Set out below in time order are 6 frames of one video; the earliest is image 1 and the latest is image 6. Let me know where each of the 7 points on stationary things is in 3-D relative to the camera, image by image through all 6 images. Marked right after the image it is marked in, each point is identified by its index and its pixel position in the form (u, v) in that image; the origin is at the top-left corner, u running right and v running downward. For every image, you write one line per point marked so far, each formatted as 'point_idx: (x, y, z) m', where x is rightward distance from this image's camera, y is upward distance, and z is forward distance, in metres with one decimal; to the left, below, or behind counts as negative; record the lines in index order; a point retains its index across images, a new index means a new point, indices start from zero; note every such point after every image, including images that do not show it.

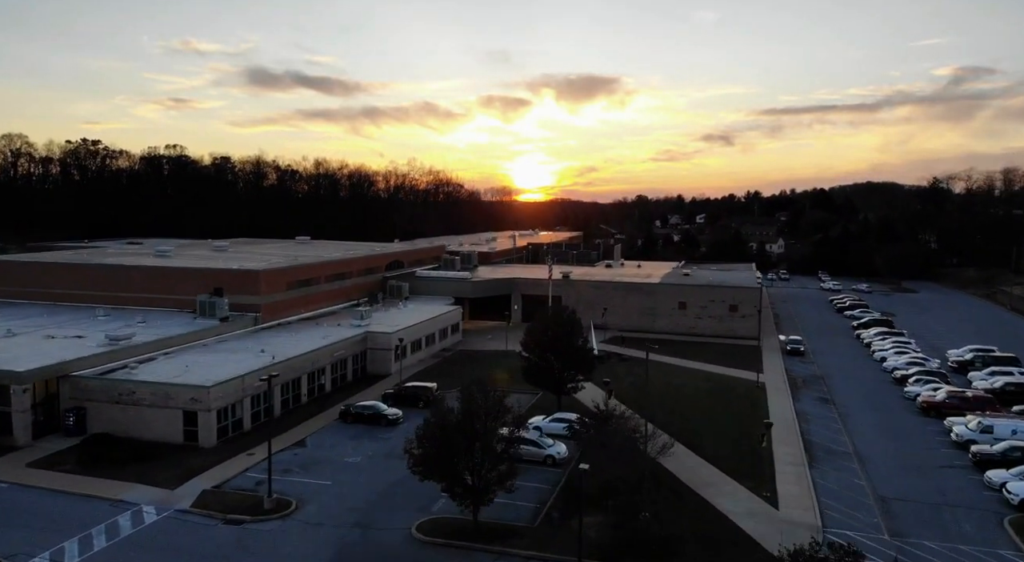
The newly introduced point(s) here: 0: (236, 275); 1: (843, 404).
0: (-8.0, +0.1, +19.9) m
1: (+8.1, -3.1, +17.0) m
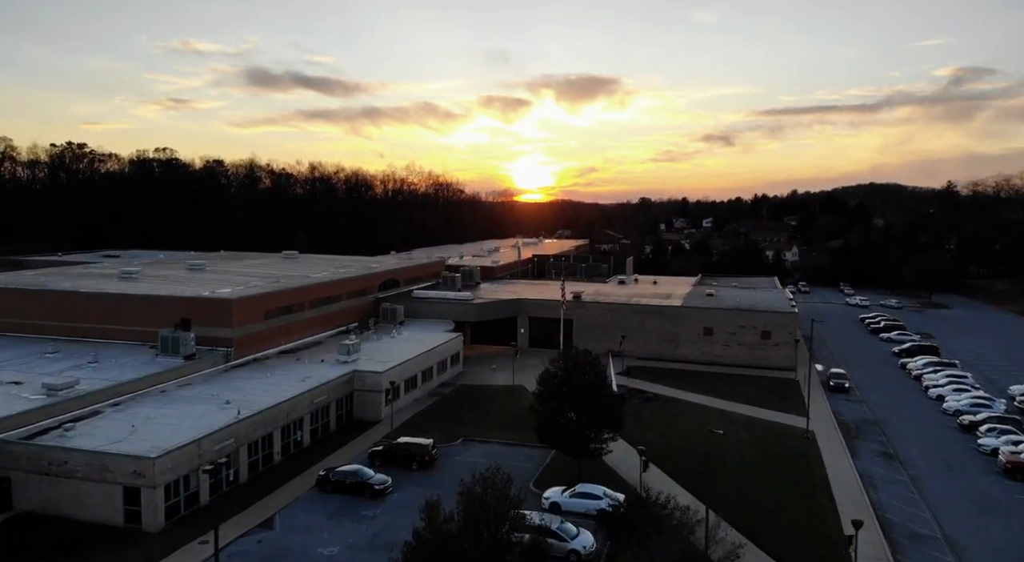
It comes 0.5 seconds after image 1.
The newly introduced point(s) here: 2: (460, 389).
0: (-7.8, -0.6, +17.4) m
1: (+8.4, -3.8, +14.5) m
2: (-1.4, -3.0, +19.3) m
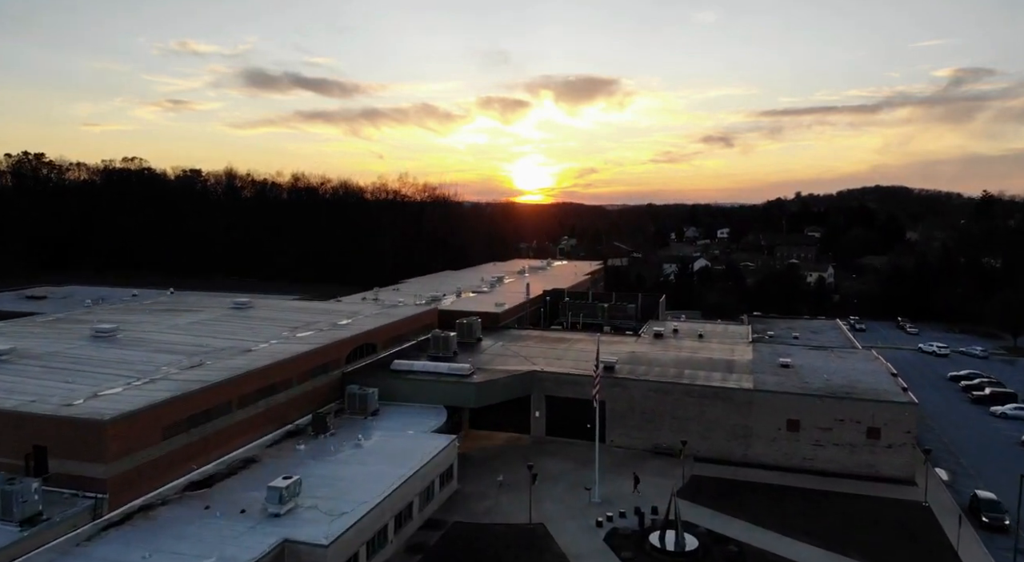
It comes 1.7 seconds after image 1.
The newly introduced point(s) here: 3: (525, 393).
0: (-7.4, -2.4, +11.4) m
1: (+8.7, -5.6, +8.6) m
2: (-1.1, -4.8, +13.3) m
3: (+0.3, -3.0, +18.3) m
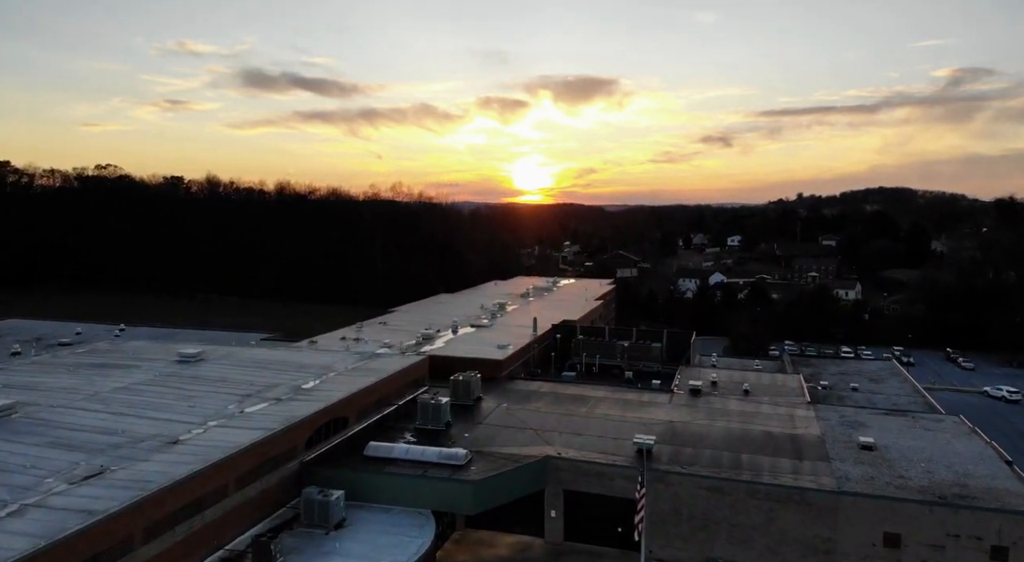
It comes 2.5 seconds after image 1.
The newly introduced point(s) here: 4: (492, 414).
0: (-7.2, -3.7, +7.4) m
1: (+8.9, -6.9, +4.6) m
2: (-0.9, -6.1, +9.3) m
3: (+0.5, -4.3, +14.2) m
4: (-0.5, -3.4, +17.4) m
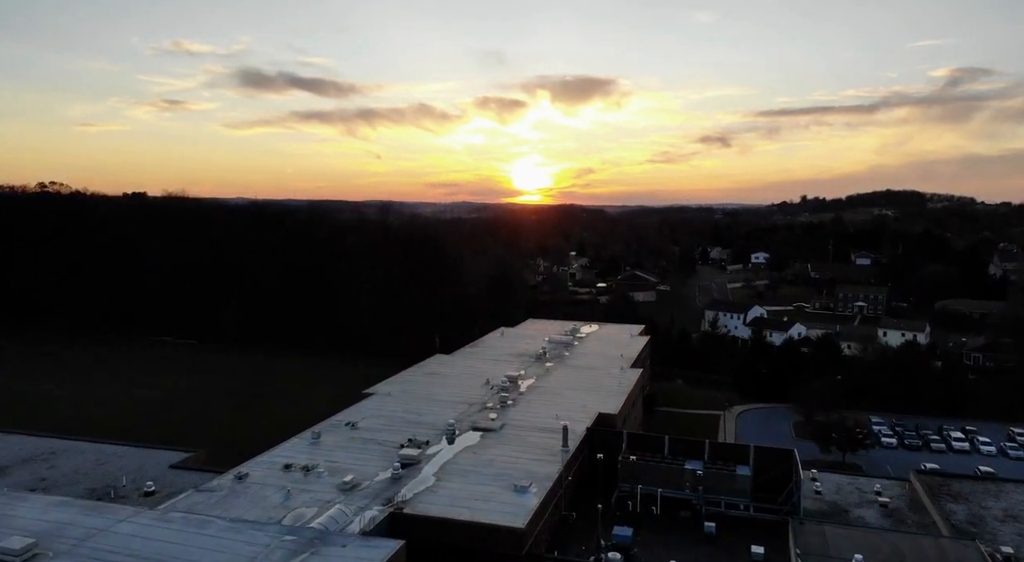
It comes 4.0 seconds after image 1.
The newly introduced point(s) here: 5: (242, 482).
0: (-6.7, -6.2, -0.1) m
1: (+9.5, -9.4, -2.9) m
2: (-0.4, -8.6, +1.8) m
3: (+1.1, -6.7, +6.7) m
4: (+0.1, -5.9, +9.9) m
5: (-6.1, -4.6, +15.6) m
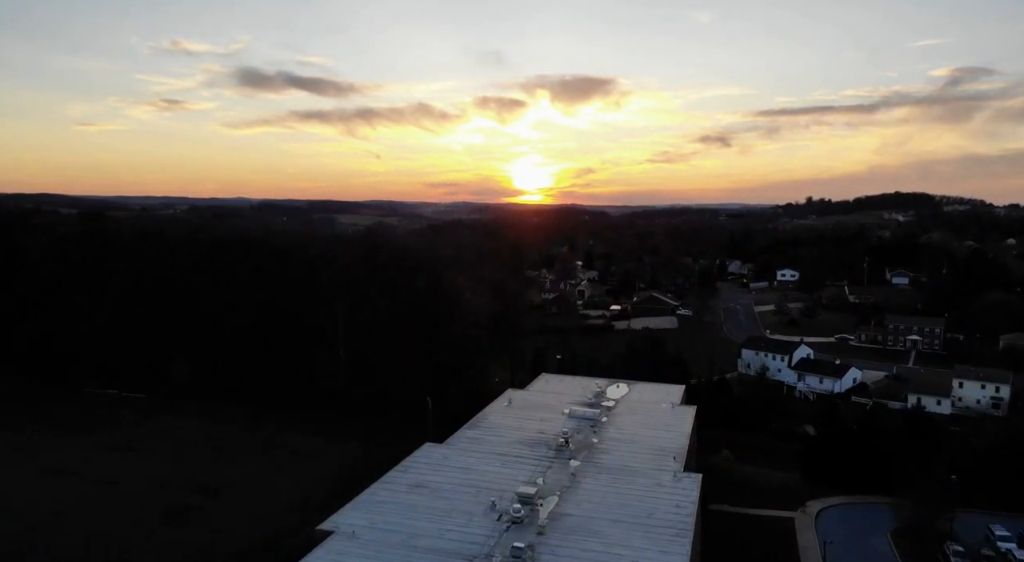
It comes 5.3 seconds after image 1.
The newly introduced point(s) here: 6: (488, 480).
0: (-6.3, -8.3, -6.9) m
1: (+9.9, -11.5, -9.7) m
2: (0.0, -10.7, -5.0) m
3: (+1.5, -8.9, -0.1) m
4: (+0.5, -8.0, +3.1) m
5: (-5.7, -6.7, +8.8) m
6: (-0.6, -5.6, +19.7) m
